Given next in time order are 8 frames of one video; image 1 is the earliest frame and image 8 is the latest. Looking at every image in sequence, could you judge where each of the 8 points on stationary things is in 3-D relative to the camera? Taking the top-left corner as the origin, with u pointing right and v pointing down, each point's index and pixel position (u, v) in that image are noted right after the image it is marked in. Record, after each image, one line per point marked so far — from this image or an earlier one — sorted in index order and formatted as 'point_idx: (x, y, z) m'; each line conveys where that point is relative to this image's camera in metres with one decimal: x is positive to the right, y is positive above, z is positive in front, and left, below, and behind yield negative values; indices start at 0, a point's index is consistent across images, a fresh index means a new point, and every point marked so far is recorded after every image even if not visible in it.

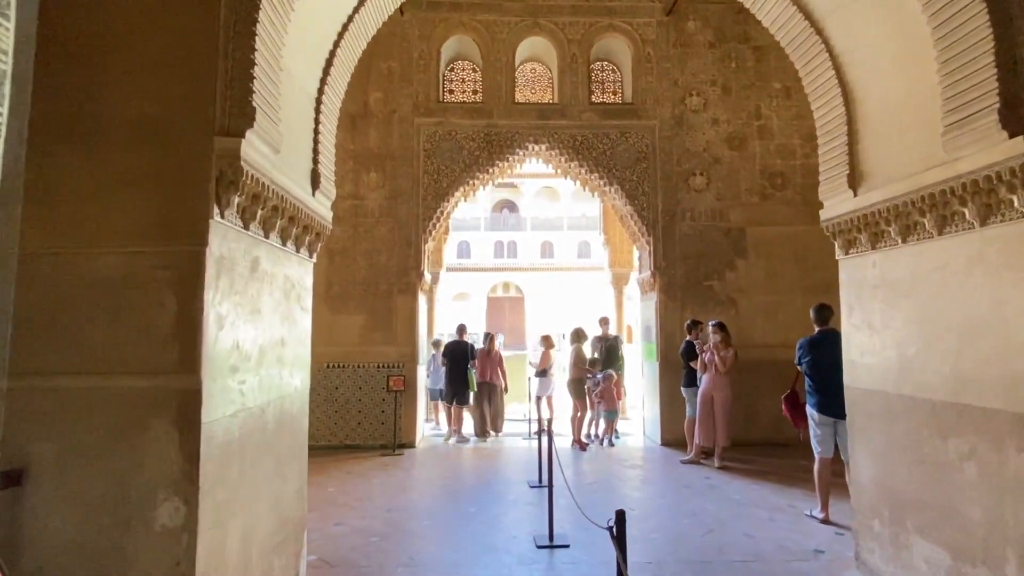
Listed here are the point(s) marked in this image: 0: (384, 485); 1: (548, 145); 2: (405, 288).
0: (-1.2, -1.8, +5.3) m
1: (+0.5, +1.8, +7.4) m
2: (-1.3, 0.0, +7.0) m
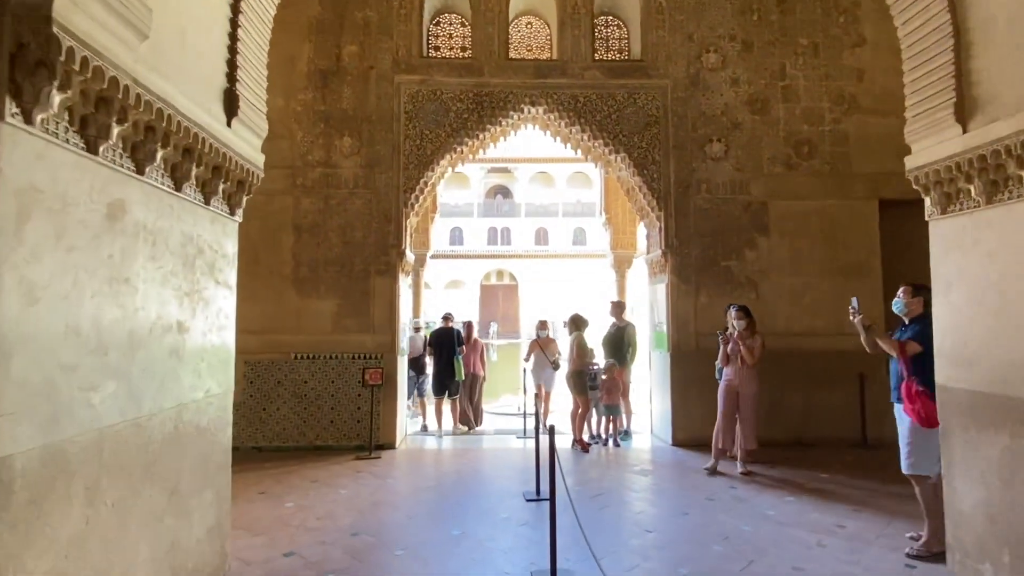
0: (-1.2, -1.6, +4.5) m
1: (+0.4, +2.0, +6.5) m
2: (-1.4, +0.2, +6.2) m
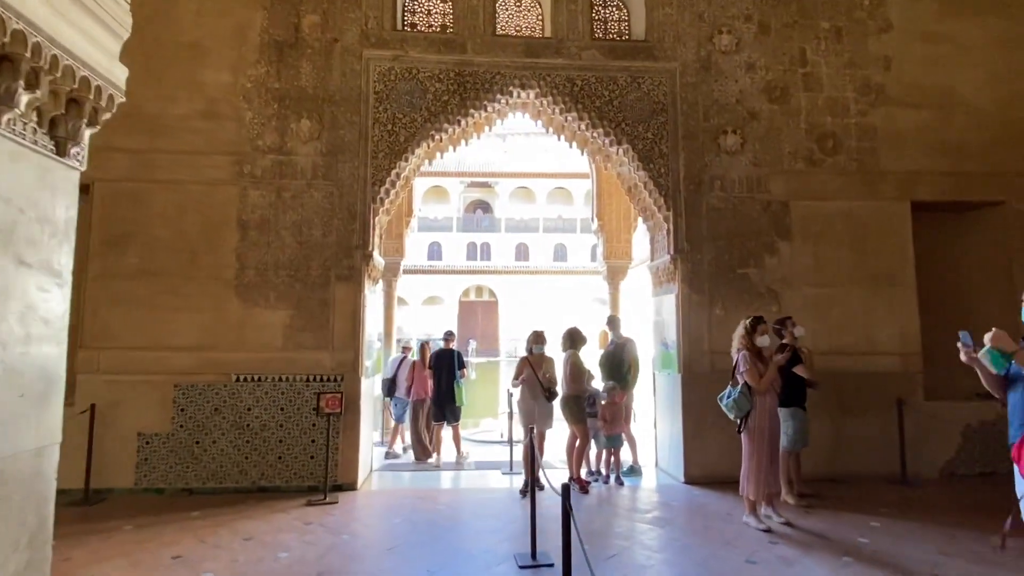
0: (-1.3, -1.6, +3.5) m
1: (+0.3, +1.9, +5.7) m
2: (-1.5, +0.1, +5.2) m
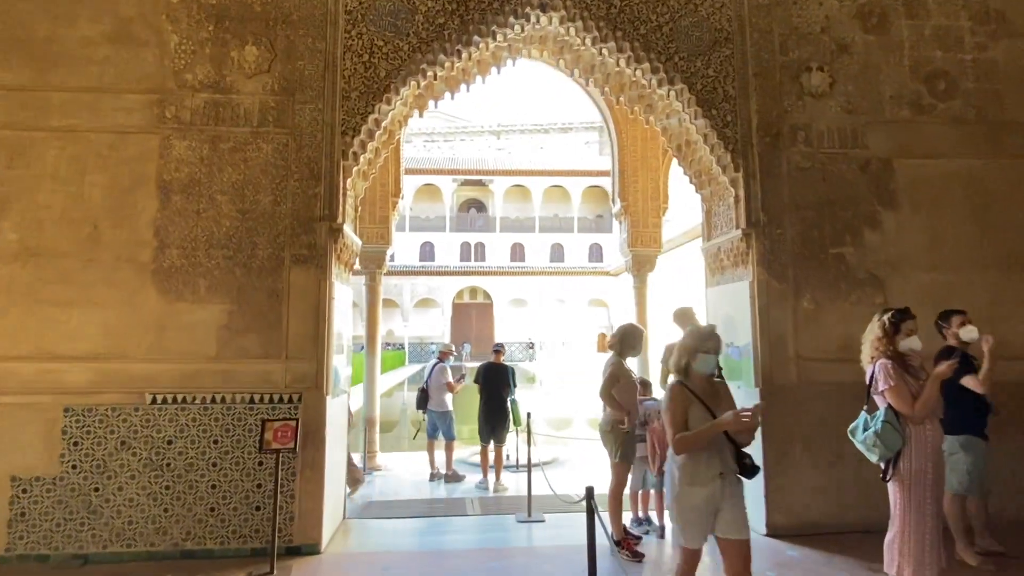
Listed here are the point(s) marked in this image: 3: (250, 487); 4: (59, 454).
0: (-1.1, -1.5, +2.0) m
1: (+0.4, +2.0, +4.3) m
2: (-1.3, +0.2, +3.8) m
3: (-1.7, -1.3, +3.7) m
4: (-2.8, -1.0, +3.6) m
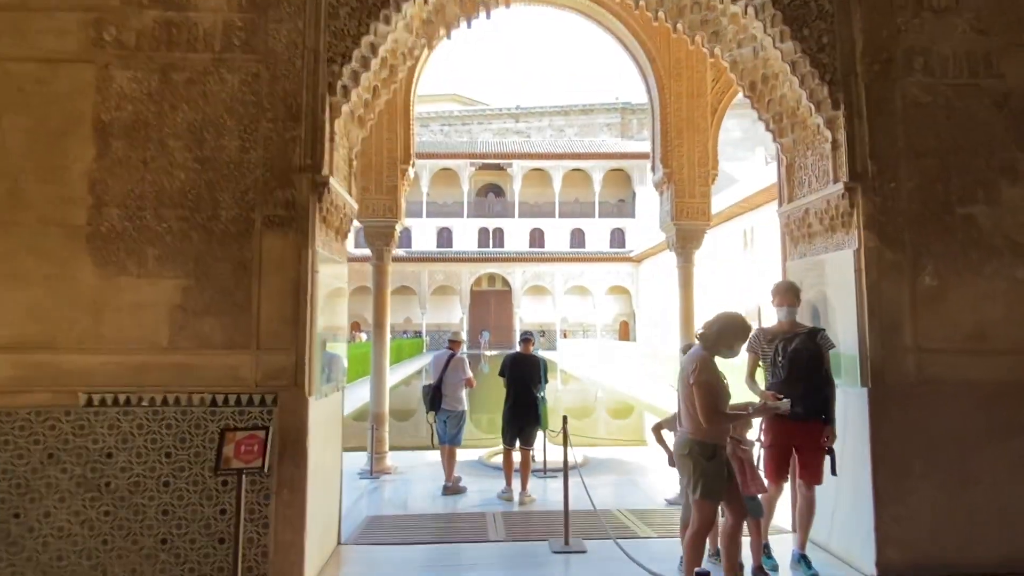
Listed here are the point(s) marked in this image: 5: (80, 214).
0: (-1.0, -1.4, +1.2) m
1: (+0.6, +2.2, +3.4) m
2: (-1.2, +0.4, +3.0) m
3: (-1.5, -1.1, +2.9) m
4: (-2.6, -0.9, +2.8) m
5: (-2.2, +0.4, +3.0) m
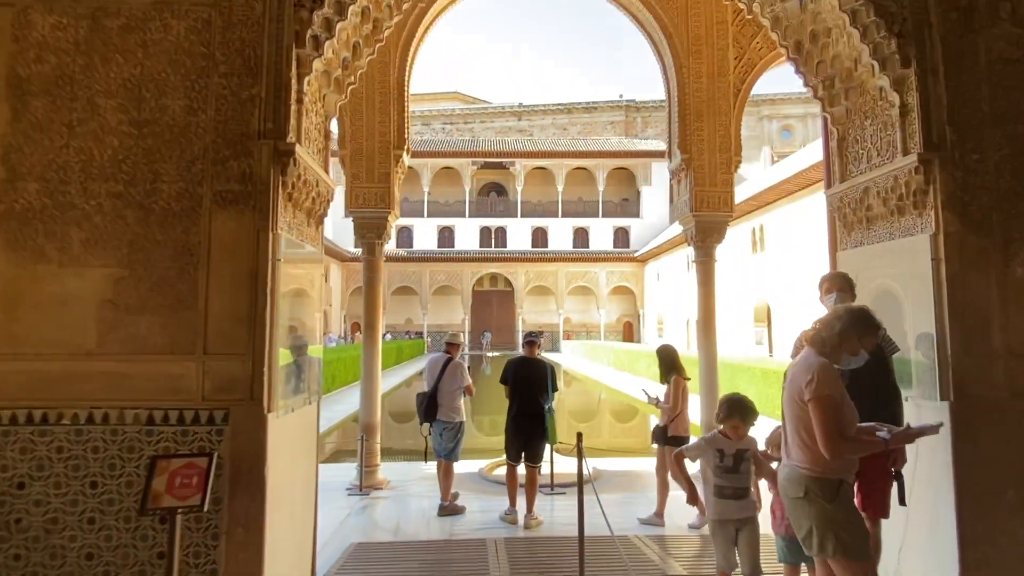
0: (-1.0, -1.4, +0.7) m
1: (+0.6, +2.2, +2.8) m
2: (-1.1, +0.4, +2.4) m
3: (-1.5, -1.1, +2.3) m
4: (-2.6, -0.8, +2.3) m
5: (-2.2, +0.4, +2.4) m
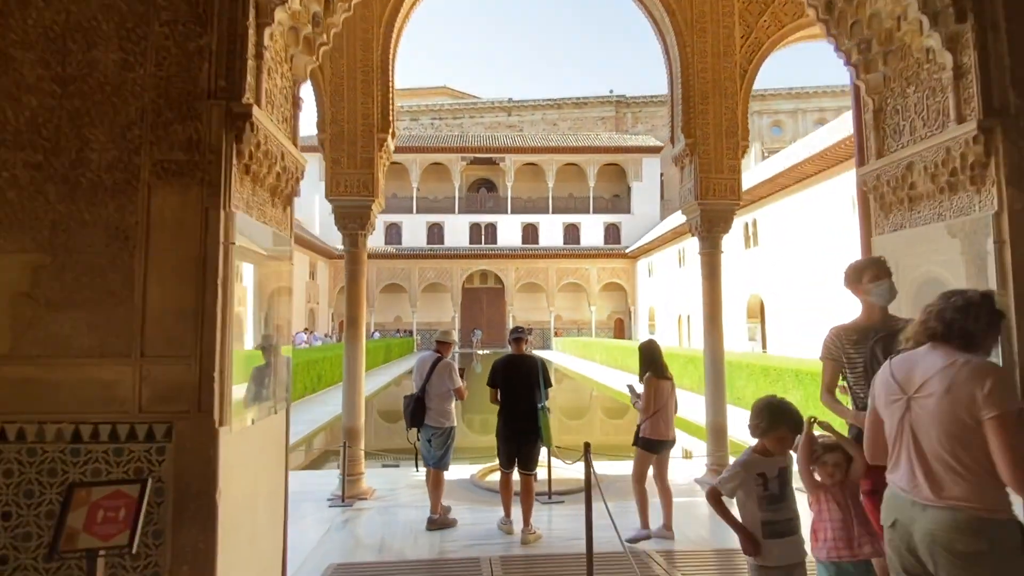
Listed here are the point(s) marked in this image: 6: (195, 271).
0: (-0.9, -1.3, +0.3) m
1: (+0.6, +2.3, +2.4) m
2: (-1.1, +0.4, +2.0) m
3: (-1.4, -1.0, +1.9) m
4: (-2.6, -0.8, +1.9) m
5: (-2.2, +0.4, +2.0) m
6: (-1.1, +0.1, +2.0) m
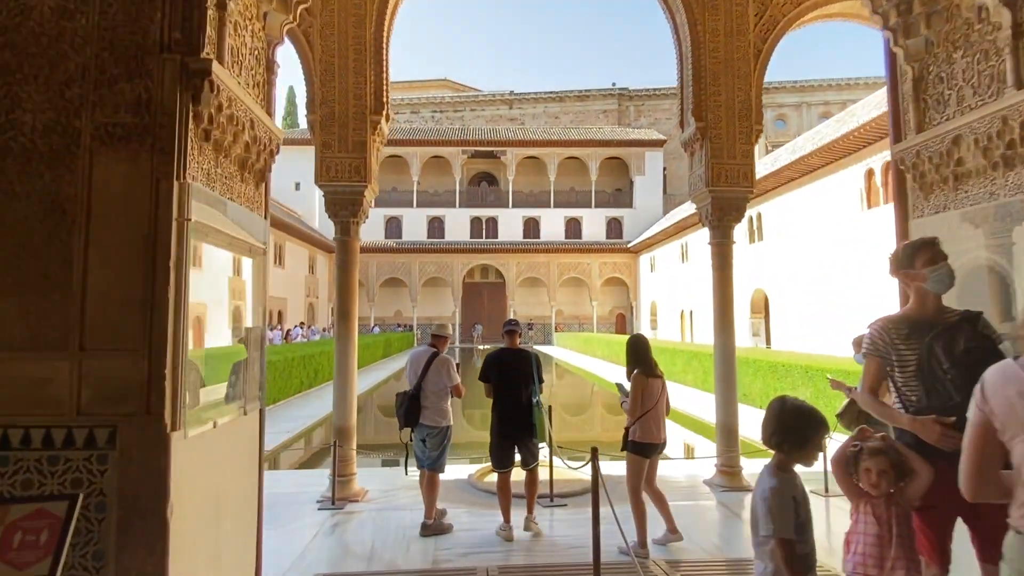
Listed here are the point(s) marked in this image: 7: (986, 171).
0: (-0.9, -1.3, 0.0) m
1: (+0.6, +2.3, +2.1) m
2: (-1.1, +0.5, +1.8) m
3: (-1.5, -1.0, +1.7) m
4: (-2.6, -0.8, +1.6) m
5: (-2.2, +0.5, +1.7) m
6: (-1.1, +0.1, +1.7) m
7: (+1.9, +0.5, +2.3) m
